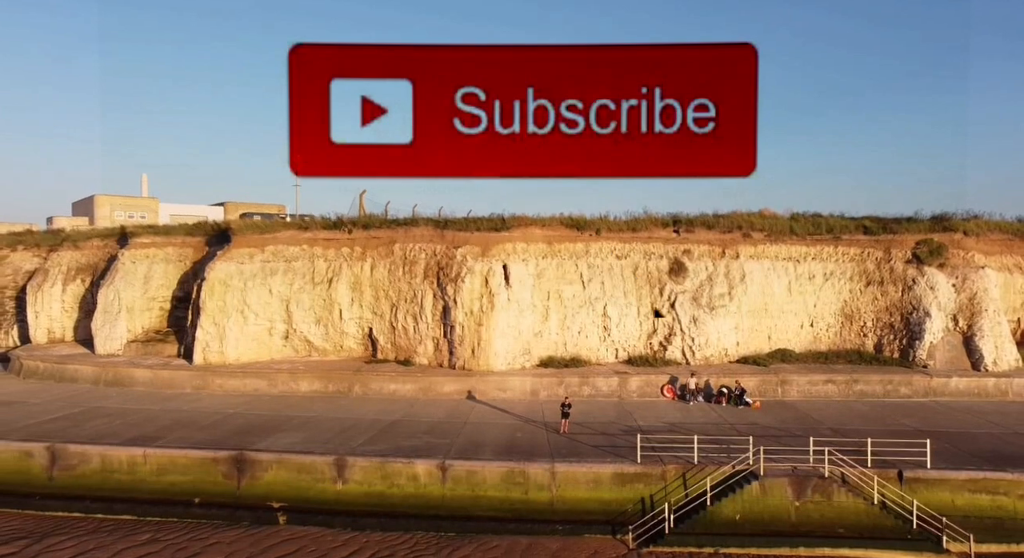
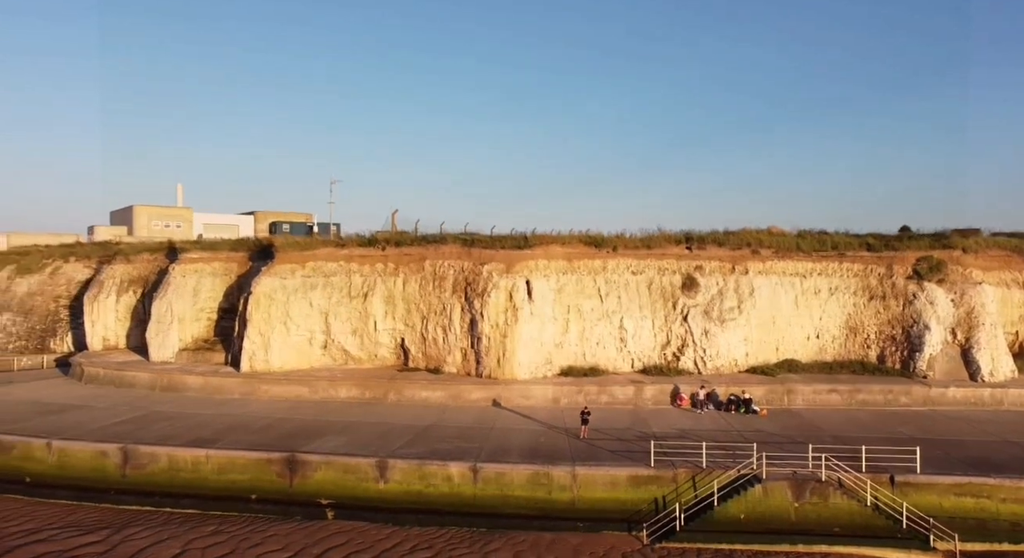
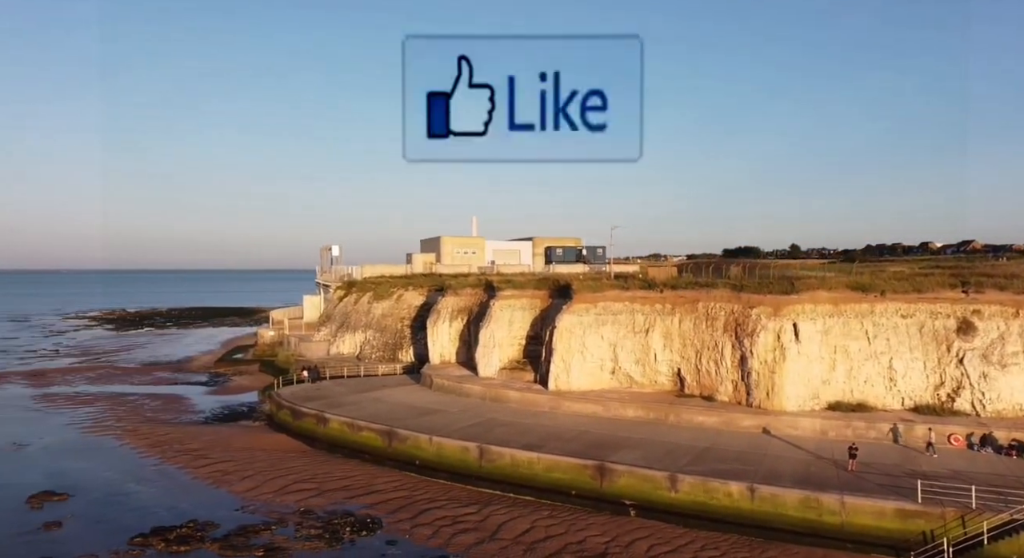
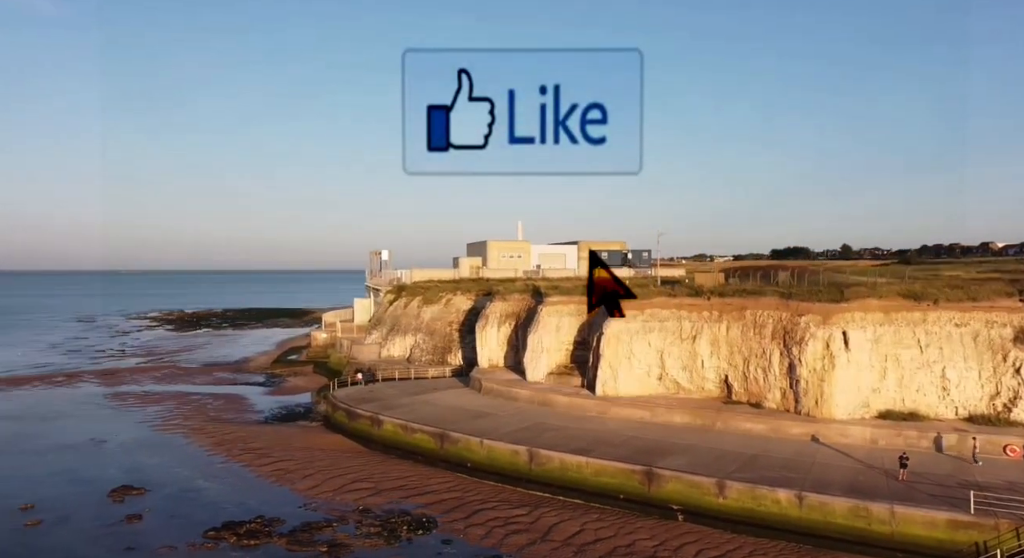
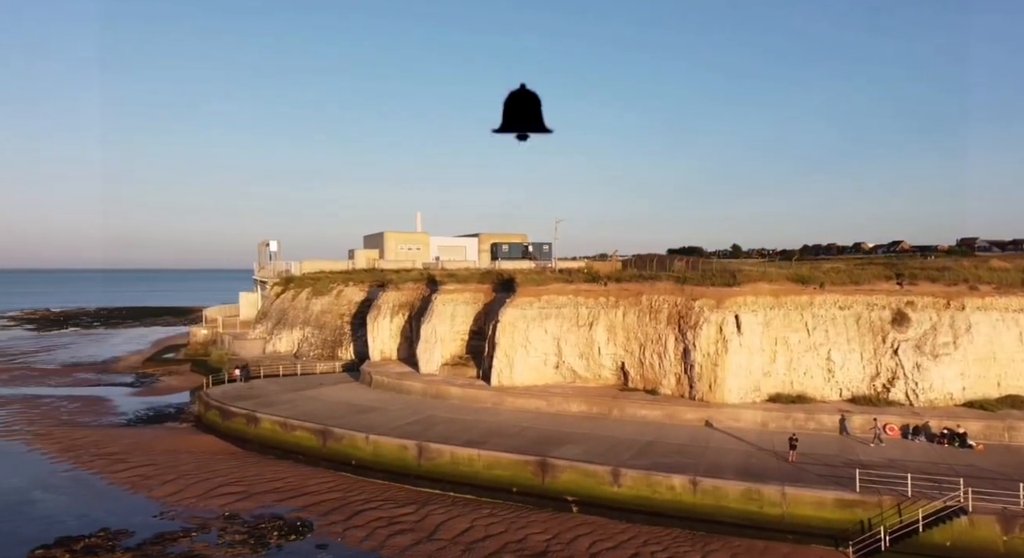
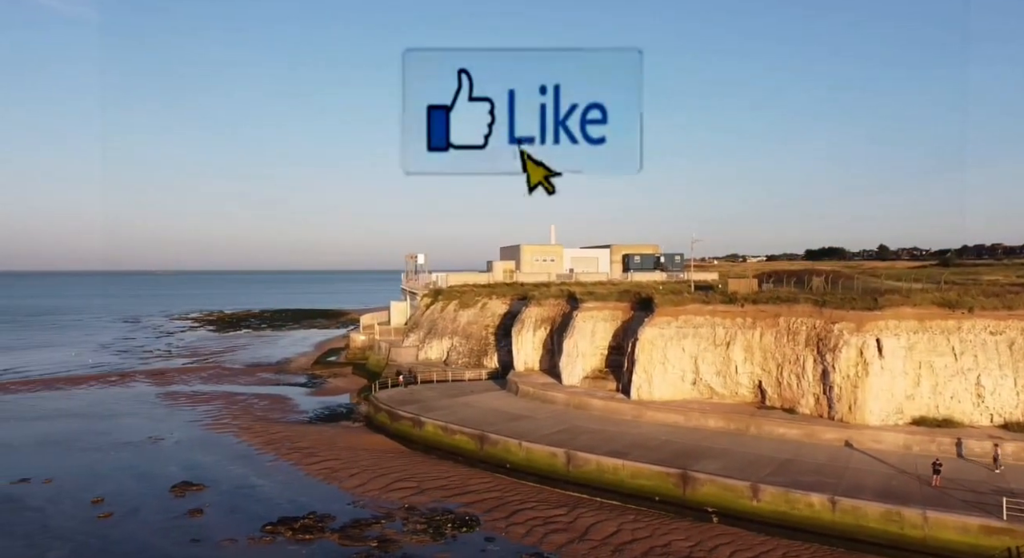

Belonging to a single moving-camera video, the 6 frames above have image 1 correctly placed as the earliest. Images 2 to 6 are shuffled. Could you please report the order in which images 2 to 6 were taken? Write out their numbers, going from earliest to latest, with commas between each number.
2, 5, 3, 4, 6
